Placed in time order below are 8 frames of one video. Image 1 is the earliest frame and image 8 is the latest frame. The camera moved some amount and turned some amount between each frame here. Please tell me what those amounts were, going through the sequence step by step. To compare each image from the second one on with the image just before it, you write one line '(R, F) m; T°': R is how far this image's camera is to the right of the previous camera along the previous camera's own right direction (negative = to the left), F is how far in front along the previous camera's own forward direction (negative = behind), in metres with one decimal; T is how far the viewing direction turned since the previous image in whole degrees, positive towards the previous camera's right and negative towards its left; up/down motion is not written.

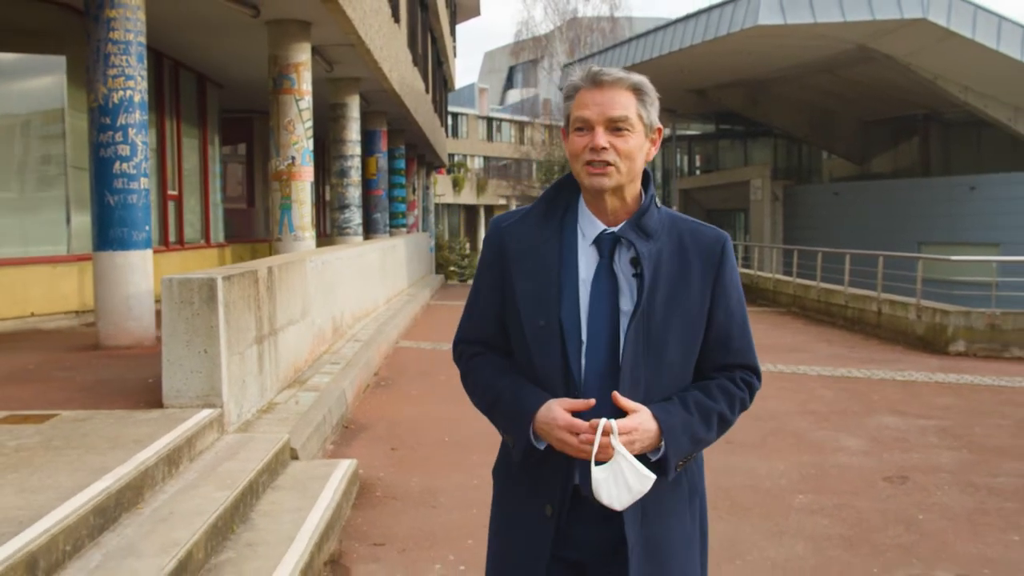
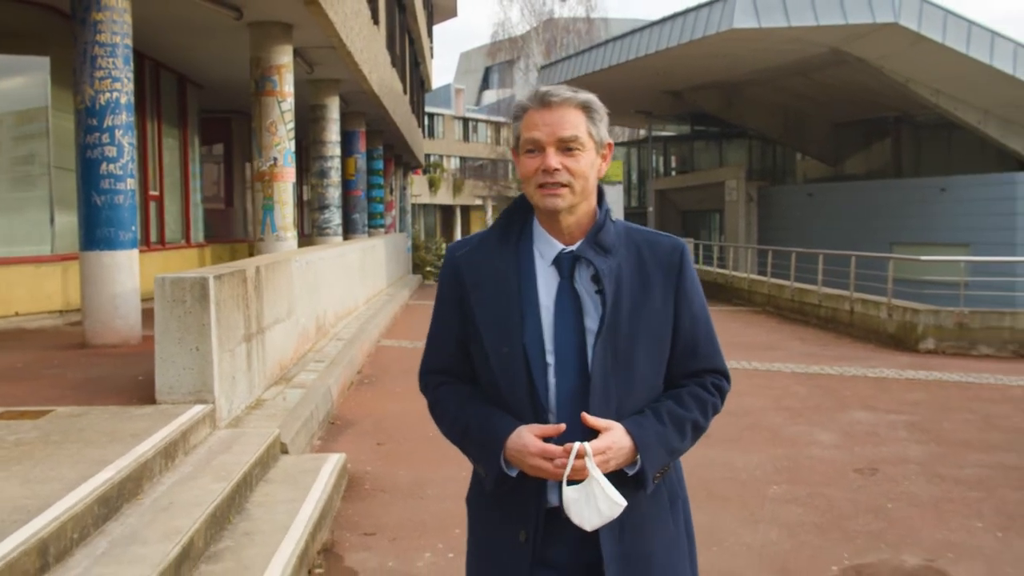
(-0.1, -0.2) m; +1°
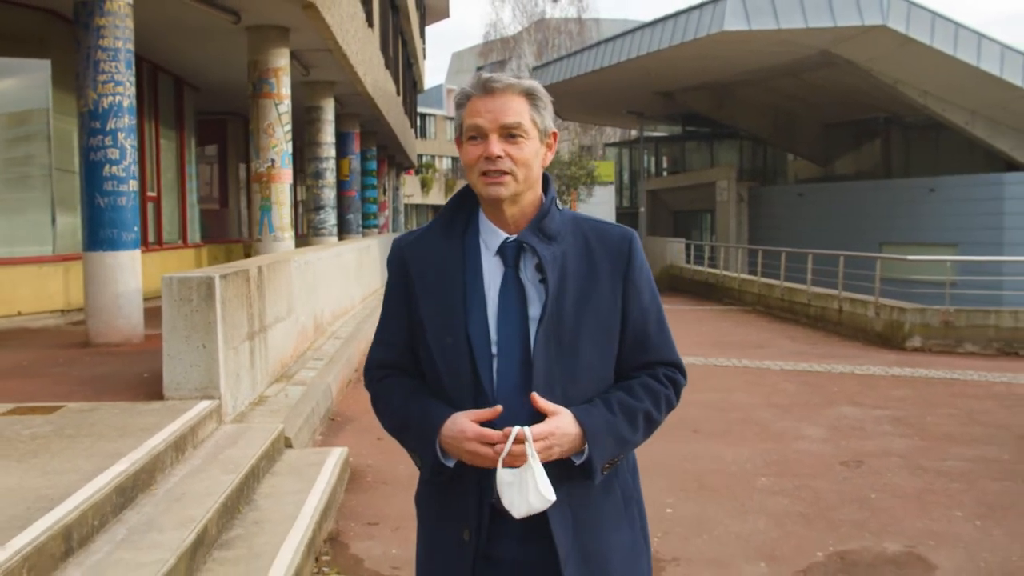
(0.0, -0.2) m; 0°
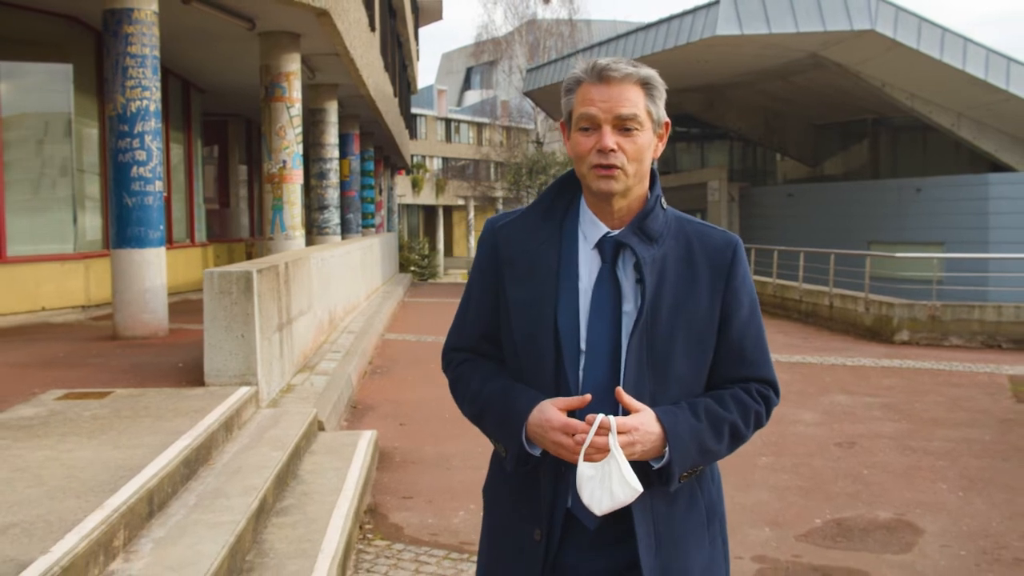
(-0.2, -0.4) m; +1°
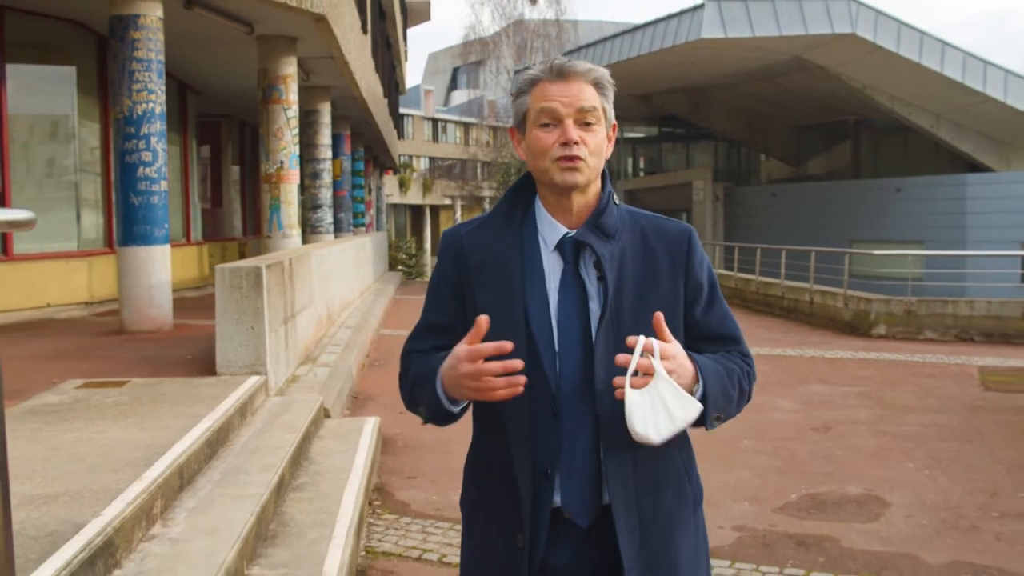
(-0.1, -0.4) m; +1°
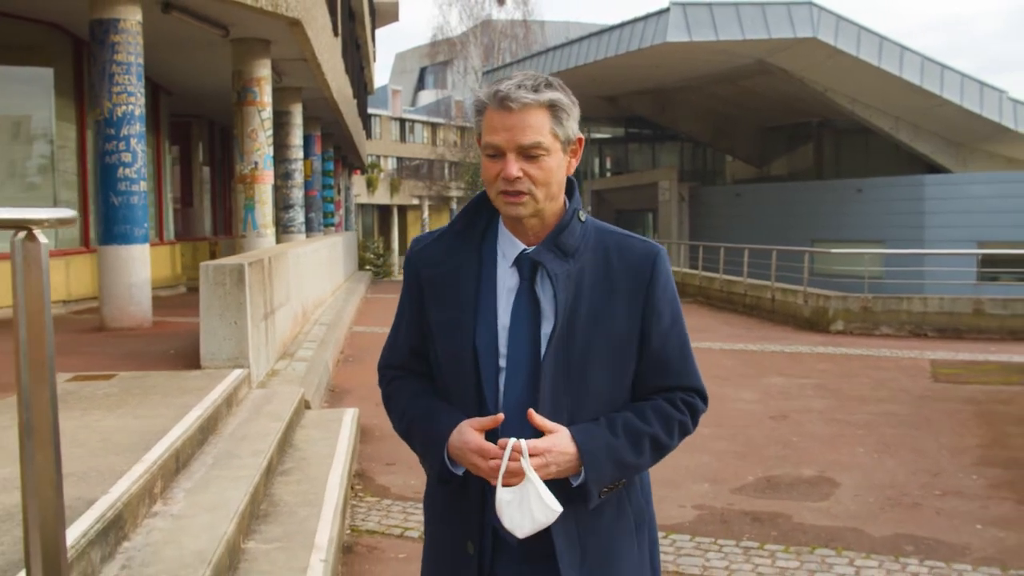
(0.0, -0.3) m; +2°
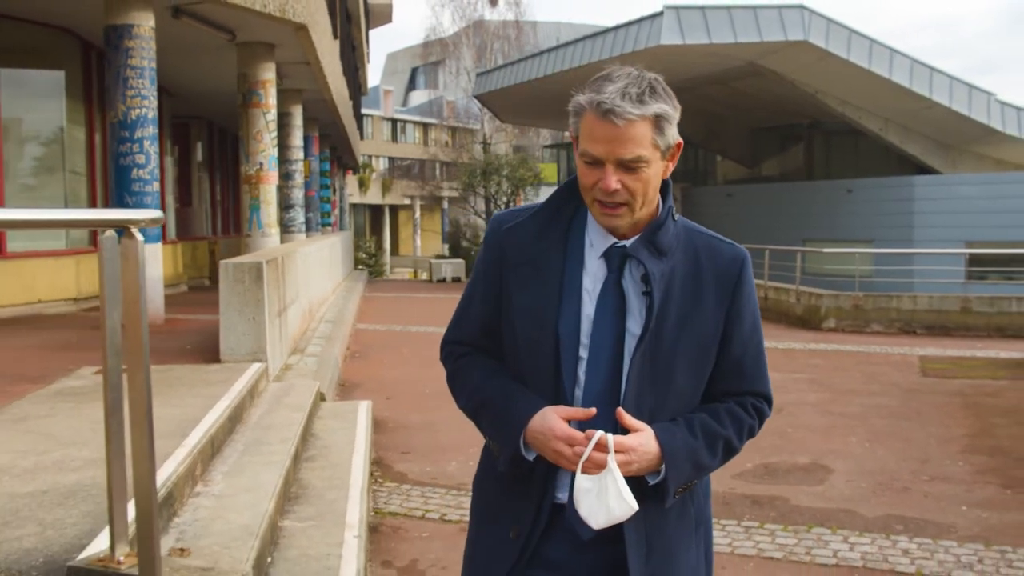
(-0.1, -0.3) m; +1°
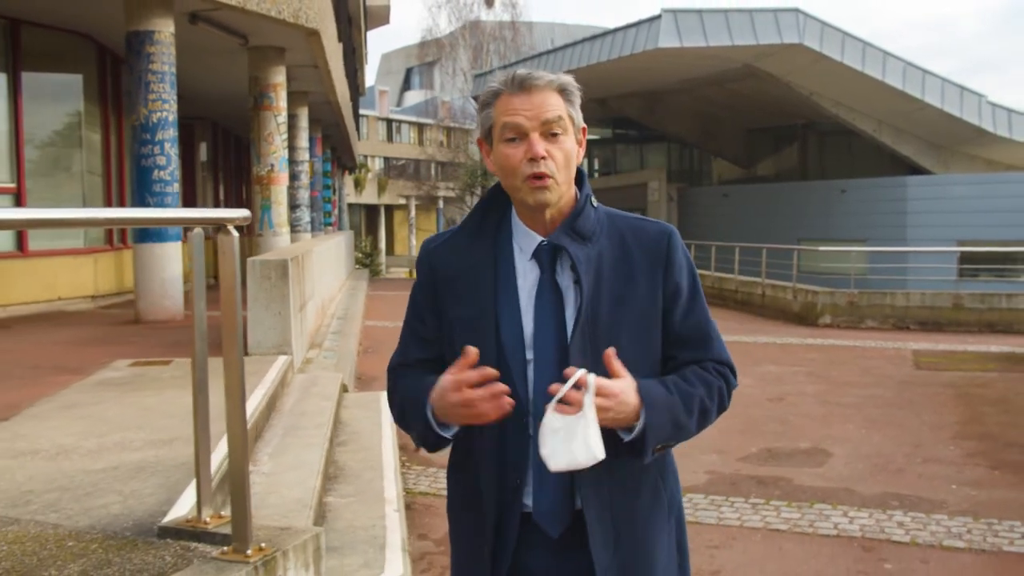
(-0.2, -0.4) m; 0°
